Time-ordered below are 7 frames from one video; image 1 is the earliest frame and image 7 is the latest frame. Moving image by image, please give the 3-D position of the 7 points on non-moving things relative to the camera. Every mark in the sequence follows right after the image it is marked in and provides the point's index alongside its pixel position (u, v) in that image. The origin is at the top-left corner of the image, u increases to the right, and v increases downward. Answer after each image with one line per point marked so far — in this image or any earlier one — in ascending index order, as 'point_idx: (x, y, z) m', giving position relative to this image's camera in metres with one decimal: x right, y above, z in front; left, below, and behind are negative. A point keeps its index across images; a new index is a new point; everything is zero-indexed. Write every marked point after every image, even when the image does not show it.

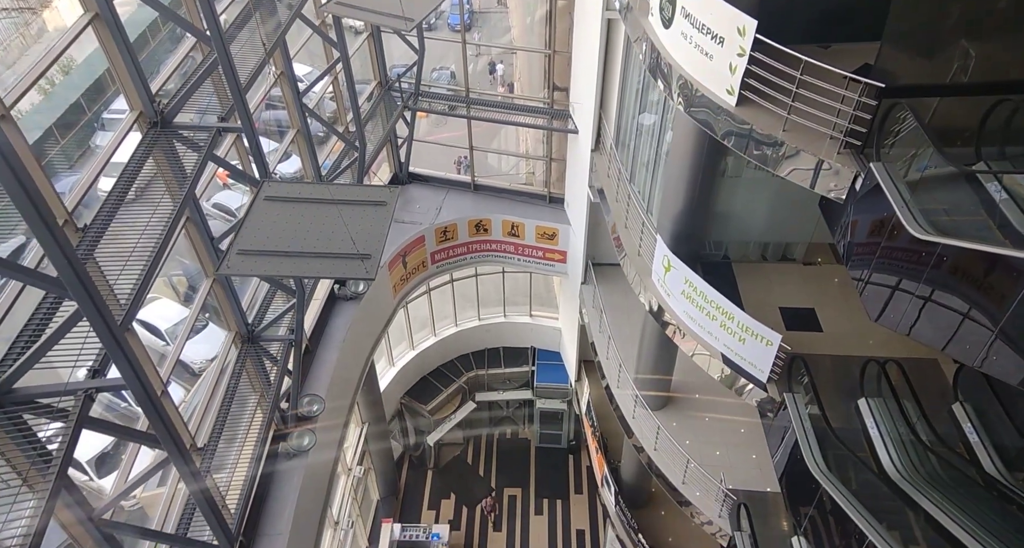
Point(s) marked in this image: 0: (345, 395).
0: (-2.3, -1.5, +9.3) m
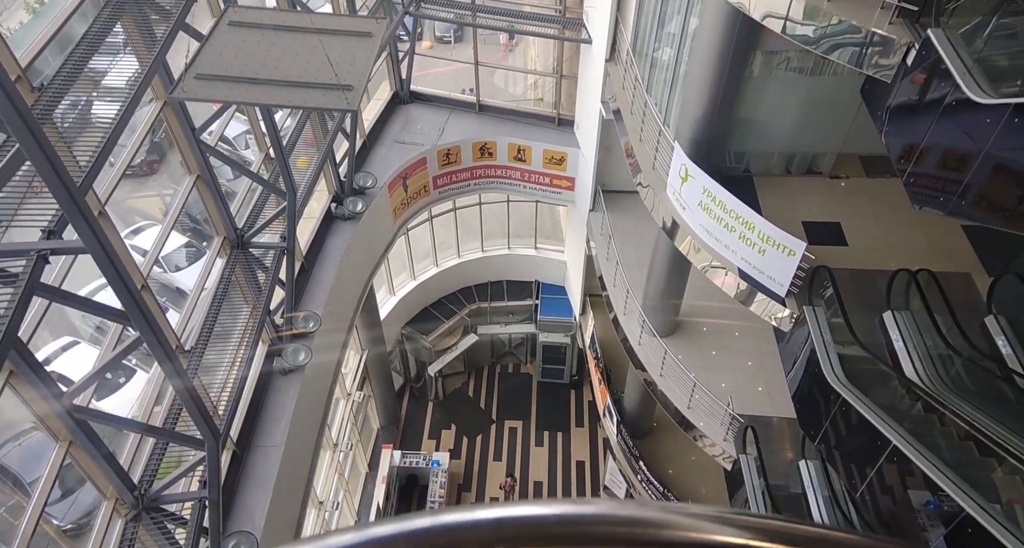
0: (-2.2, -0.5, +9.0) m
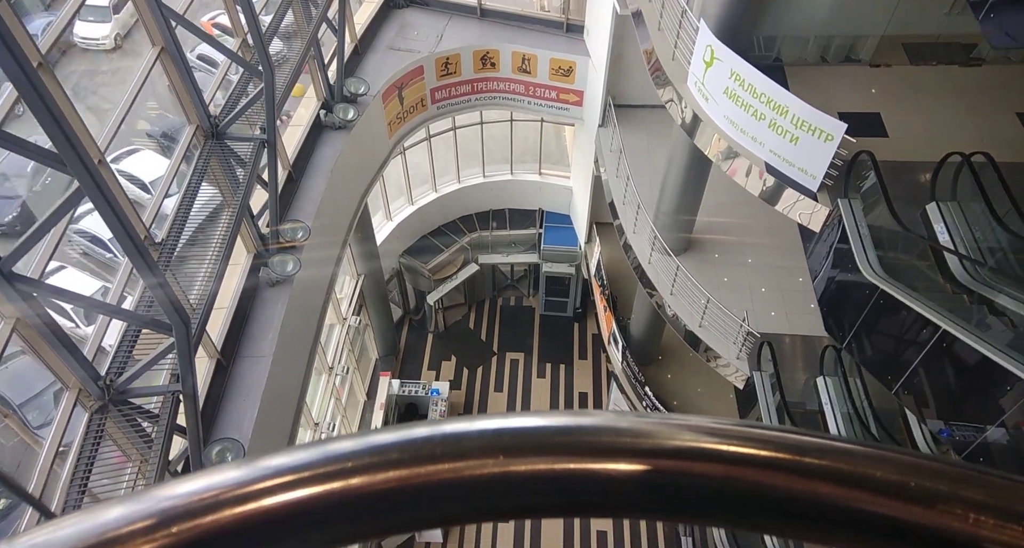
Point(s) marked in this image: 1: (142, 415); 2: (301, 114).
0: (-2.2, +0.6, +8.5) m
1: (-2.5, -0.9, +4.8) m
2: (-2.6, +2.0, +8.7) m
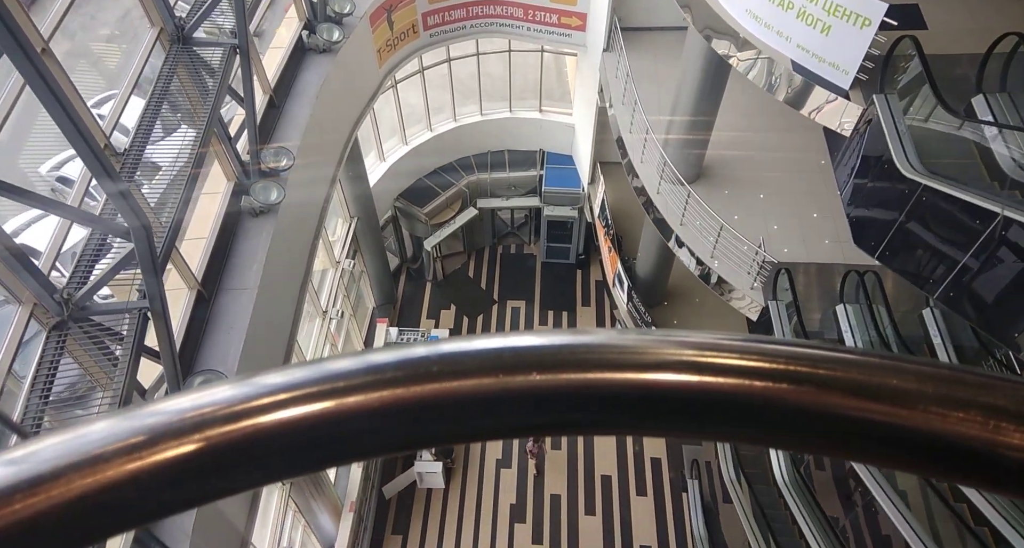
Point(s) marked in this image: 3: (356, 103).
0: (-2.2, +1.4, +7.9) m
1: (-2.5, -0.4, +4.3) m
2: (-2.6, +2.7, +8.1) m
3: (-2.0, +2.3, +9.3) m
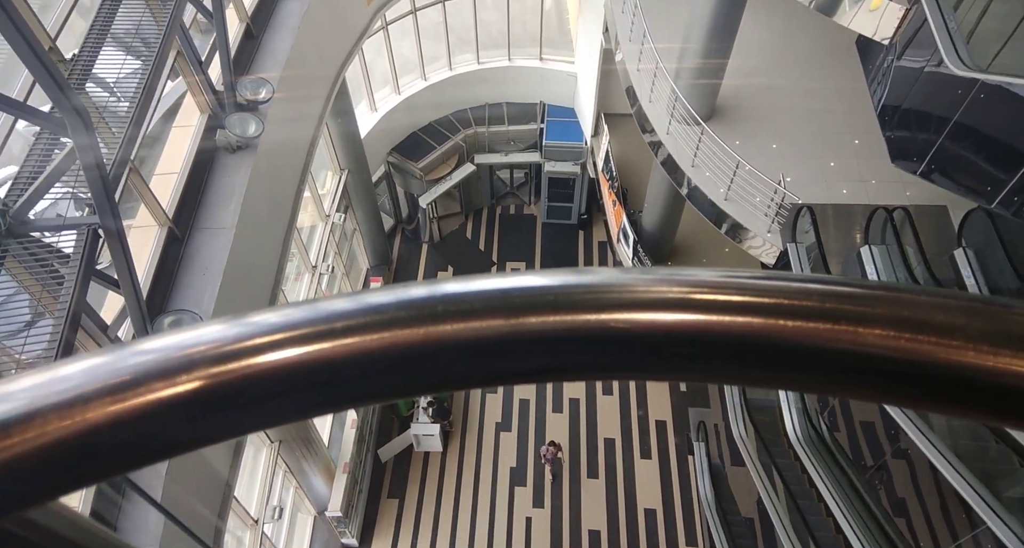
0: (-2.2, +1.9, +7.4) m
1: (-2.5, +0.1, +3.8) m
2: (-2.7, +3.3, +7.5) m
3: (-2.1, +2.9, +8.7) m
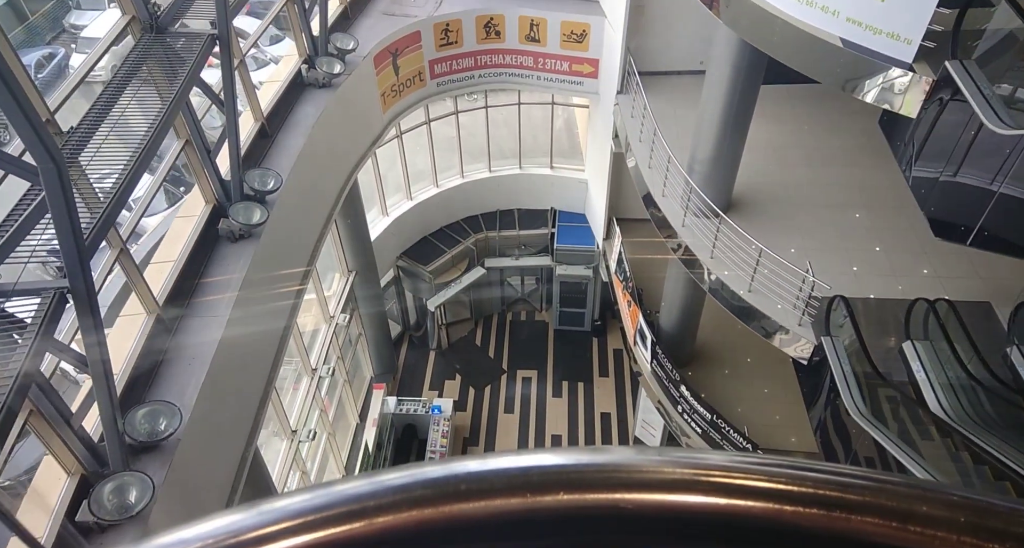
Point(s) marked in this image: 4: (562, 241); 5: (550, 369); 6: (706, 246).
0: (-2.1, +0.9, +7.3) m
1: (-2.4, -0.3, +3.5) m
2: (-2.5, +2.3, +7.7) m
3: (-1.9, +1.6, +8.8) m
4: (+0.8, +0.6, +11.9) m
5: (+0.7, -1.6, +12.0) m
6: (+1.9, +0.3, +7.0) m
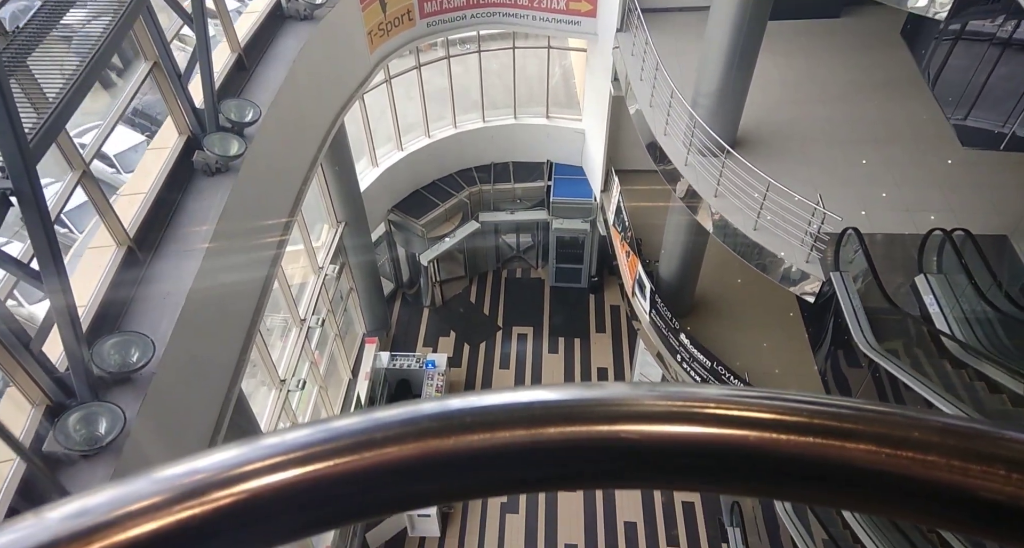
0: (-2.2, +1.5, +6.9) m
1: (-2.5, +0.1, +3.2) m
2: (-2.6, +2.8, +7.2) m
3: (-2.0, +2.3, +8.4) m
4: (+0.8, +1.3, +11.6) m
5: (+0.6, -0.8, +11.7) m
6: (+1.9, +0.8, +6.7) m
